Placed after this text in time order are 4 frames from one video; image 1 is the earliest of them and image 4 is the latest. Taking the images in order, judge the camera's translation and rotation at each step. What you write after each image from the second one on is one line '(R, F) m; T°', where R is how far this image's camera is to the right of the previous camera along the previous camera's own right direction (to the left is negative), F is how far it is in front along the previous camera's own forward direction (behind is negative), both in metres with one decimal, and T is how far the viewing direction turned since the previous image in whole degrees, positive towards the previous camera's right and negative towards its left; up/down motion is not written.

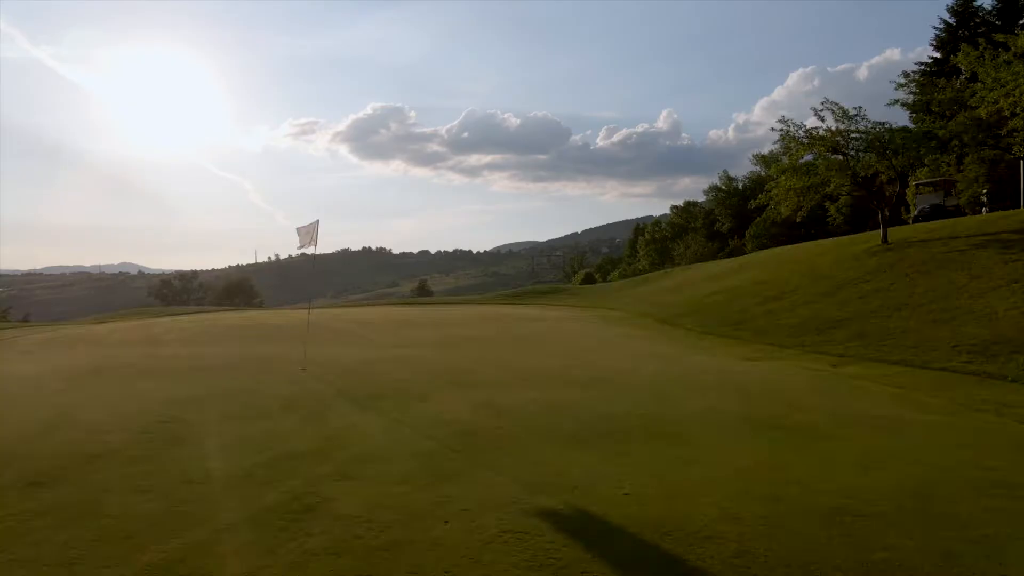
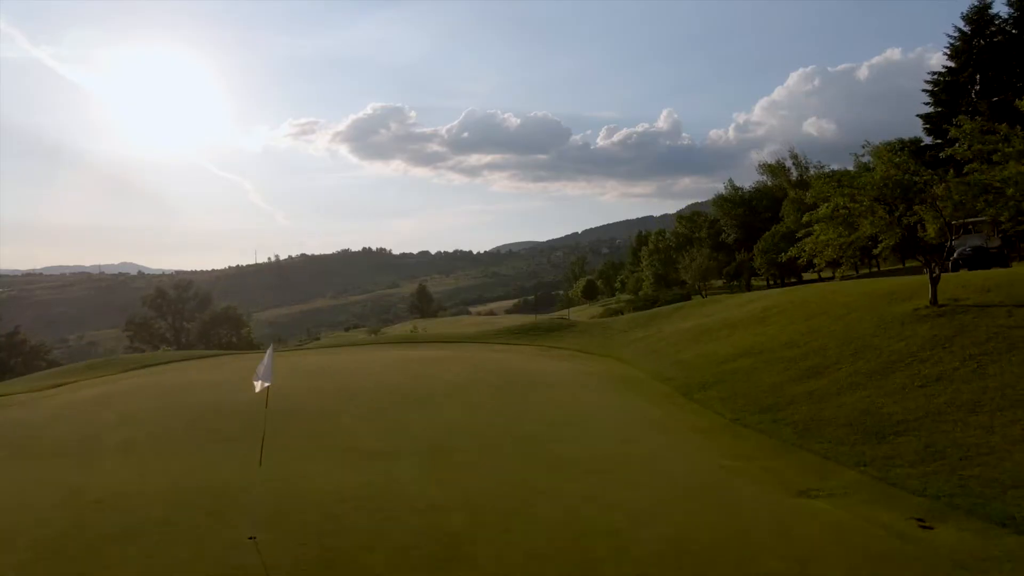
(0.0, +1.2) m; 0°
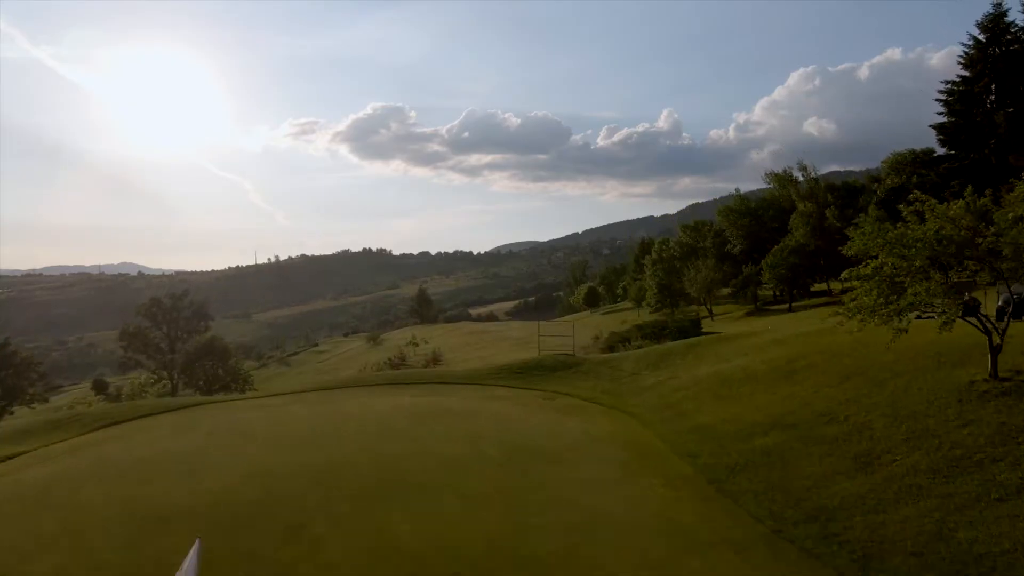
(0.0, +1.1) m; 0°
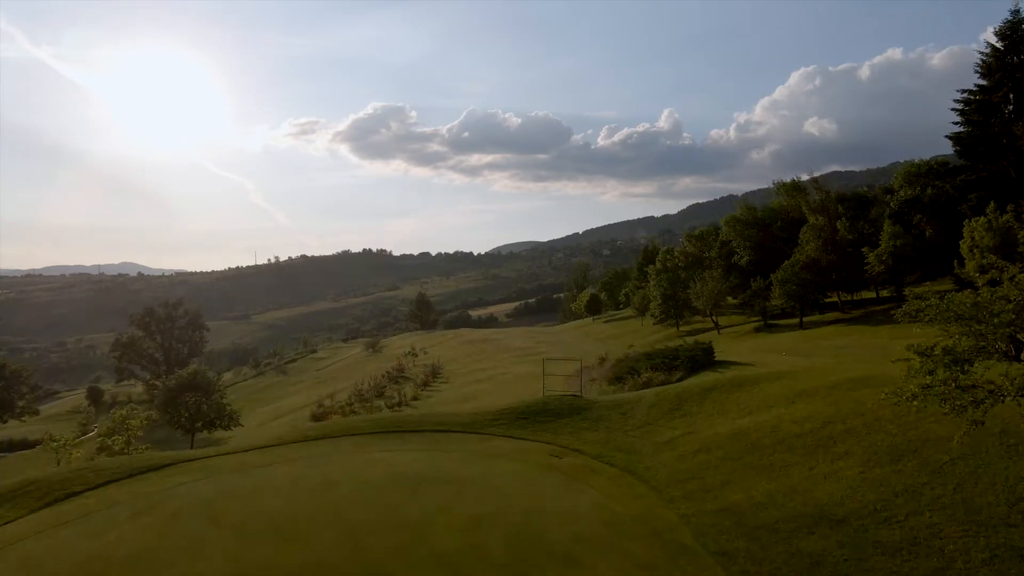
(0.0, +1.2) m; 0°
